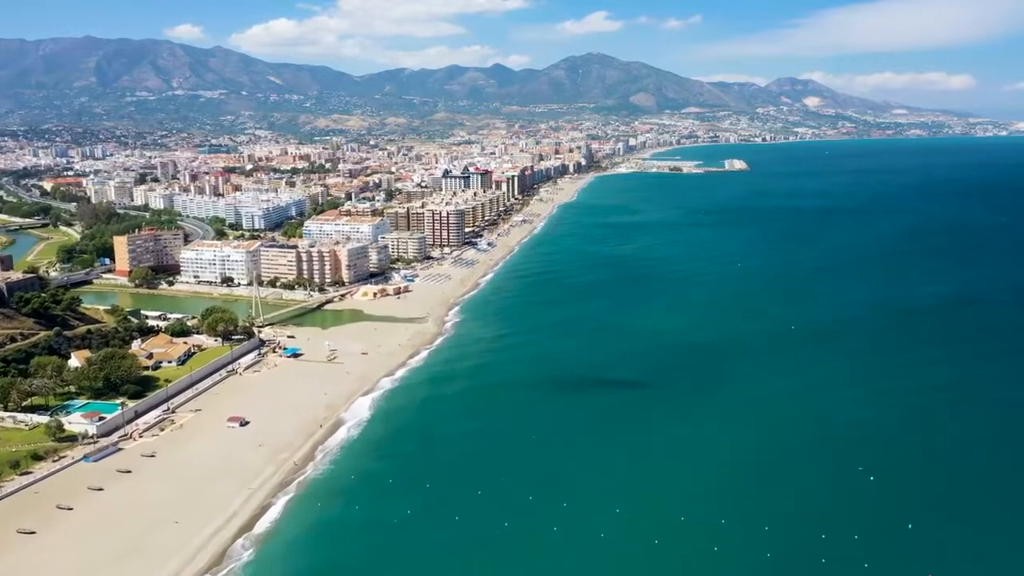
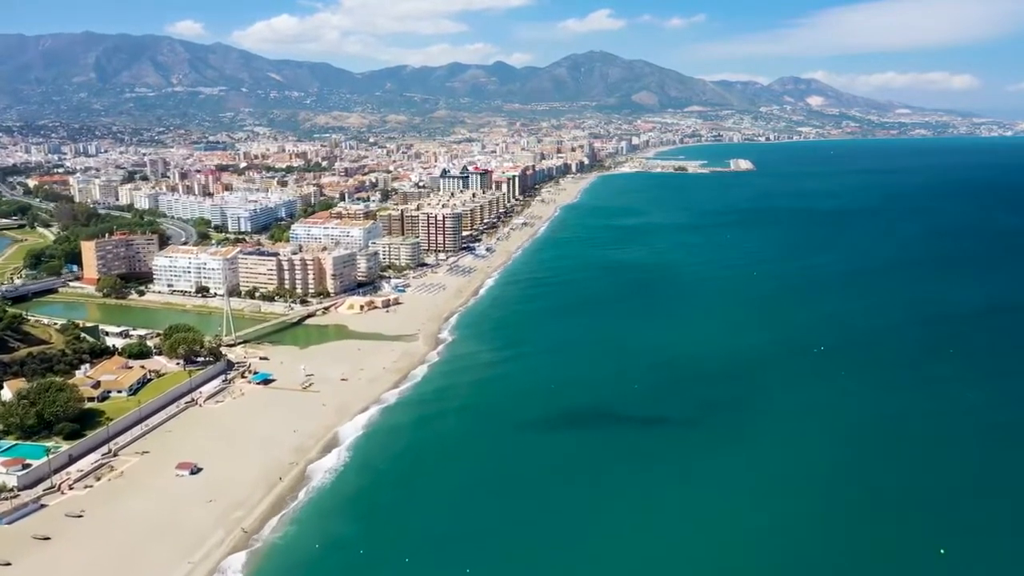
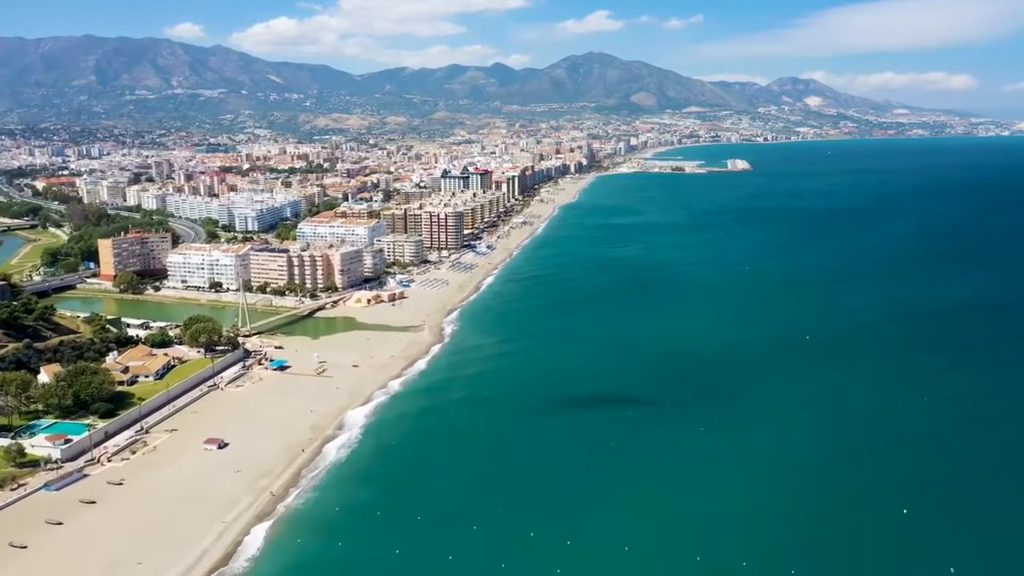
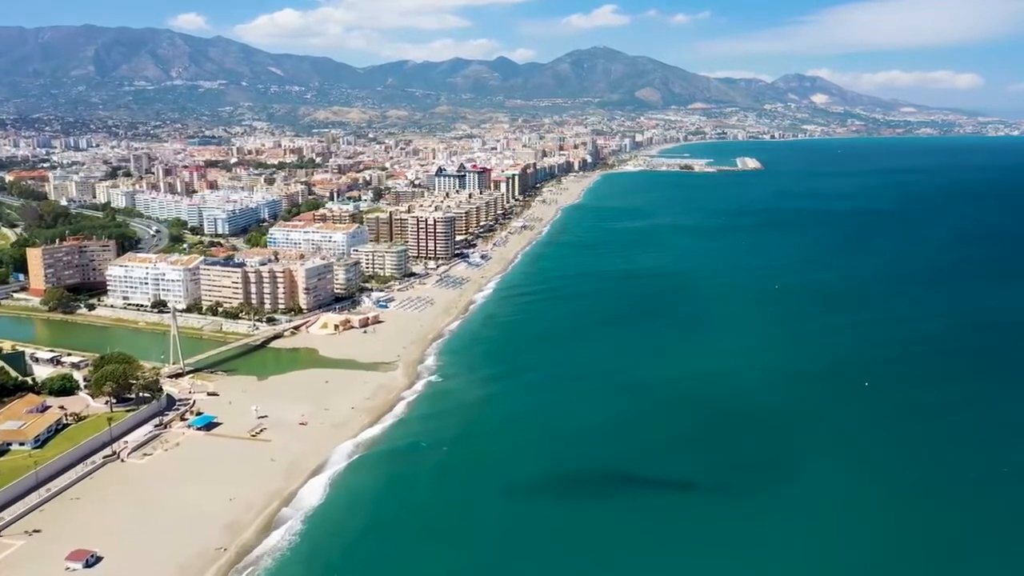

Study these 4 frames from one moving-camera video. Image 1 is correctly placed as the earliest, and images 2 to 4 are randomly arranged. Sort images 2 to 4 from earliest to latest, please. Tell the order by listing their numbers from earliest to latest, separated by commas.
3, 2, 4
